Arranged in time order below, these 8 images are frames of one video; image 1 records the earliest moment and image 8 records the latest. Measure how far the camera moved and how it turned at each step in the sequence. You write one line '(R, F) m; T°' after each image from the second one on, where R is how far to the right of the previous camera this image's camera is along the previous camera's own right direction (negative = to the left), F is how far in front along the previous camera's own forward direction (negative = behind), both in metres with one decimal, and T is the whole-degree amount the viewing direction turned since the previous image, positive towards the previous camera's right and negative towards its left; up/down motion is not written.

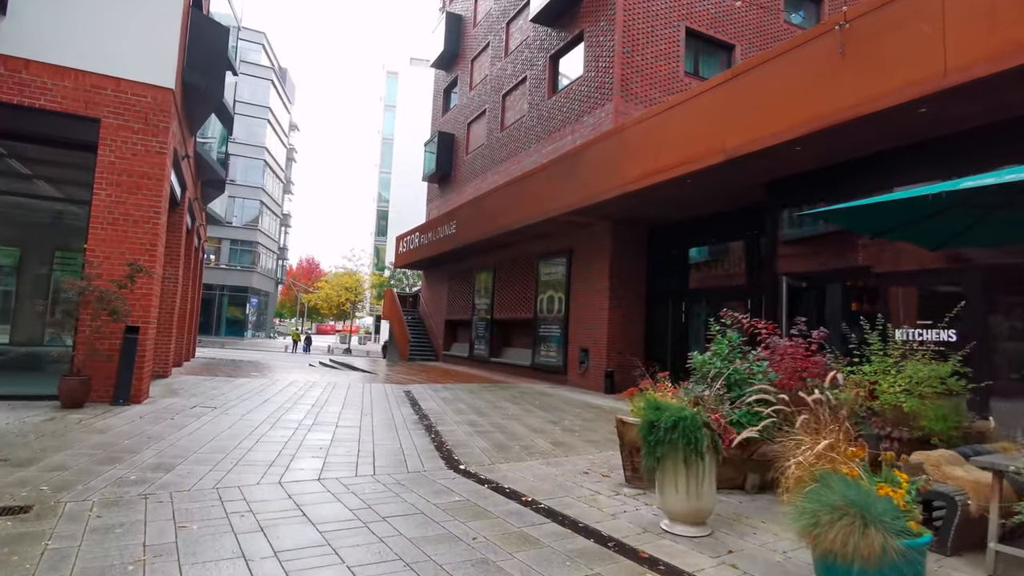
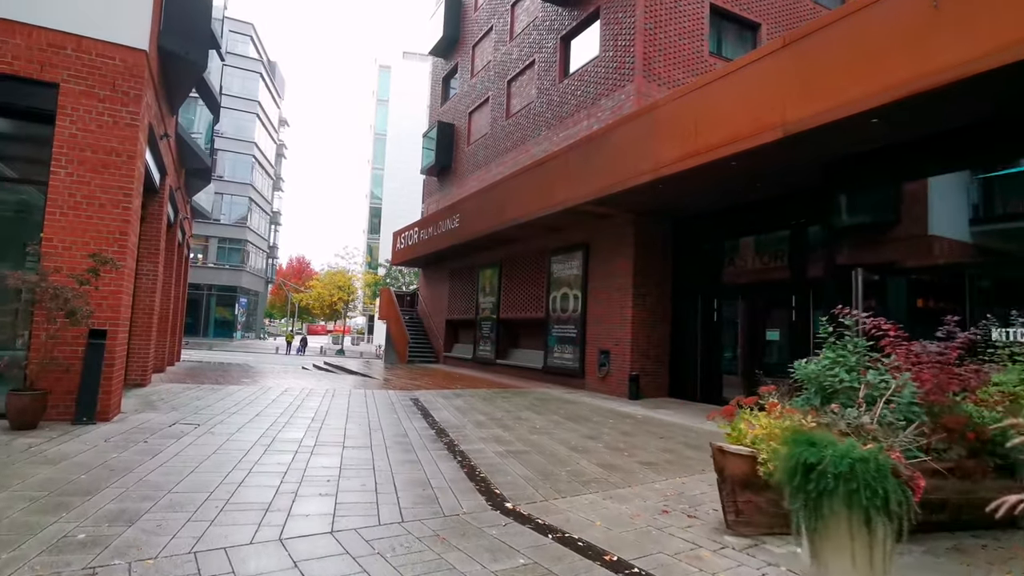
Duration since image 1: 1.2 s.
(-0.5, +1.1) m; +1°
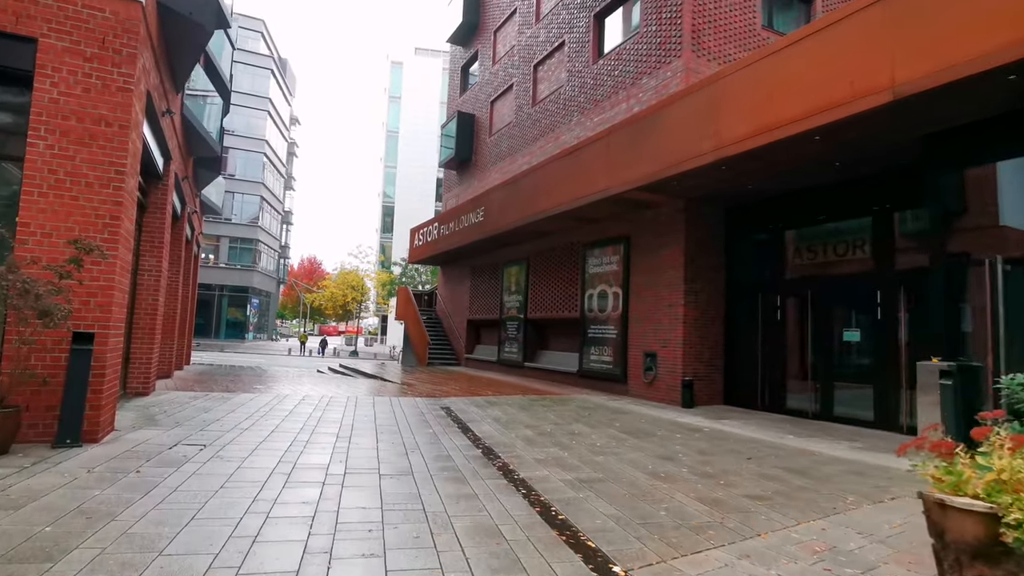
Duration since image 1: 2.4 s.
(-0.6, +1.2) m; -1°
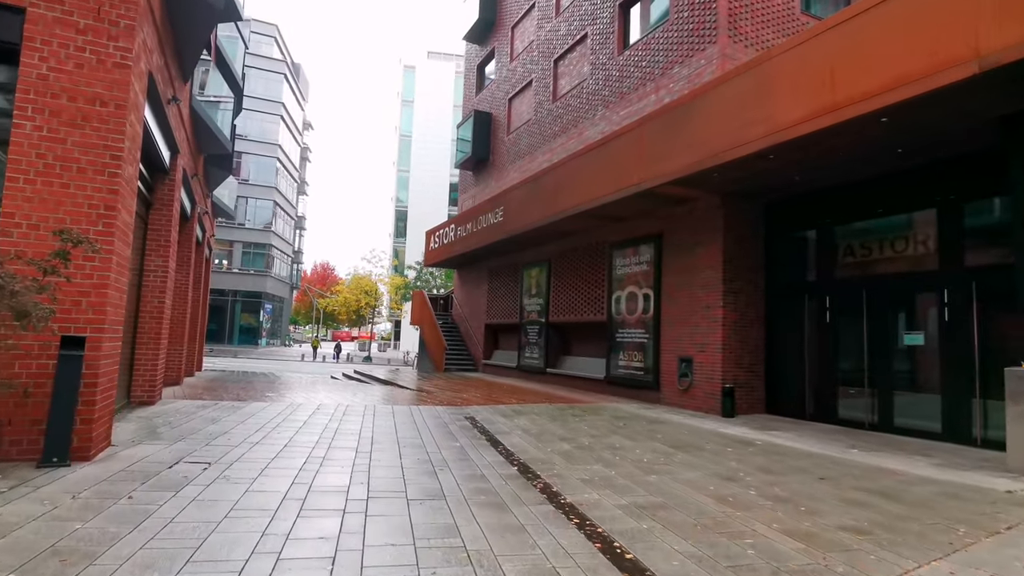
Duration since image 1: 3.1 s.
(-0.3, +0.7) m; -1°
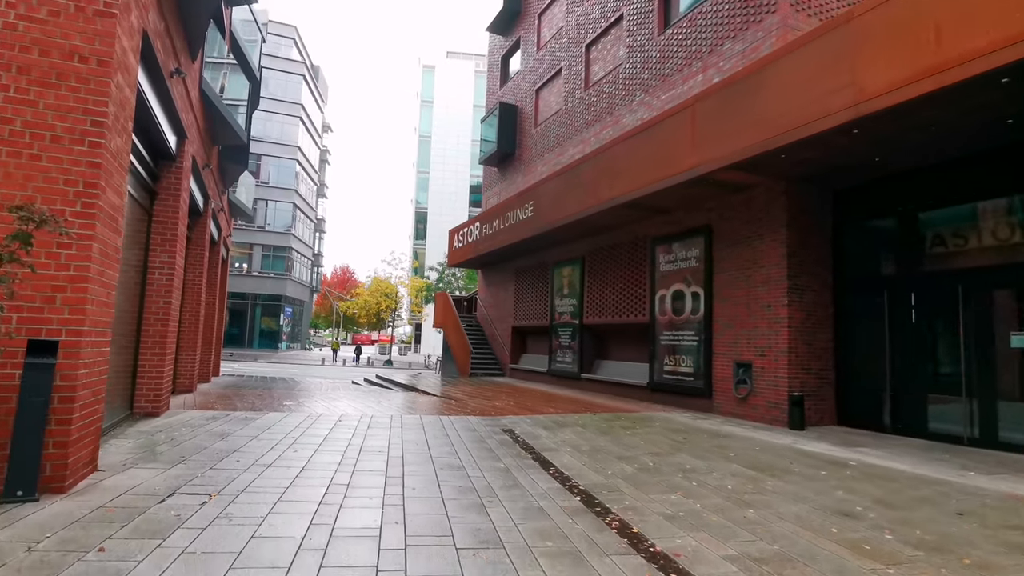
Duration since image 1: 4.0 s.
(-0.4, +1.0) m; -2°
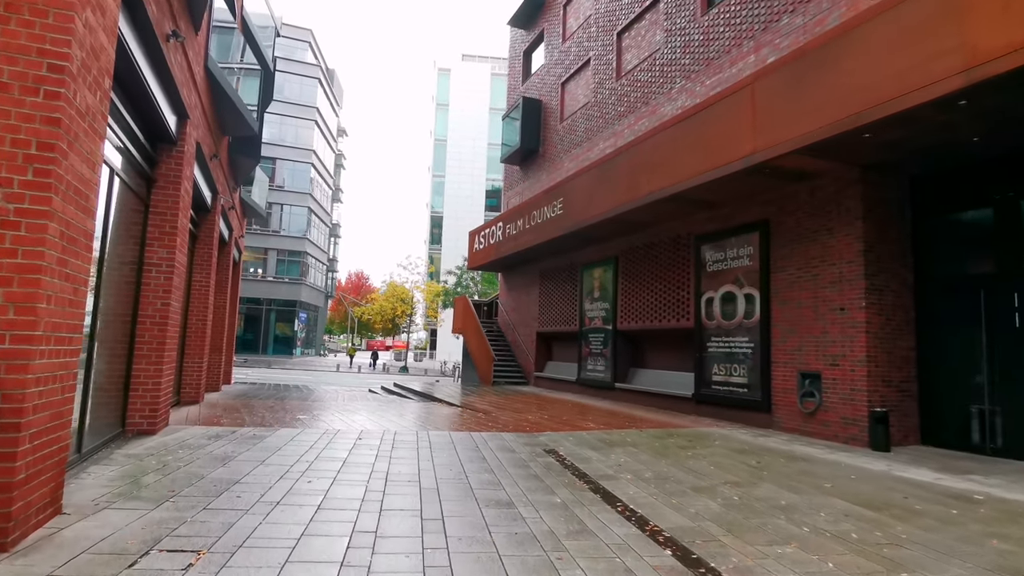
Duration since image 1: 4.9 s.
(-0.4, +1.0) m; -1°
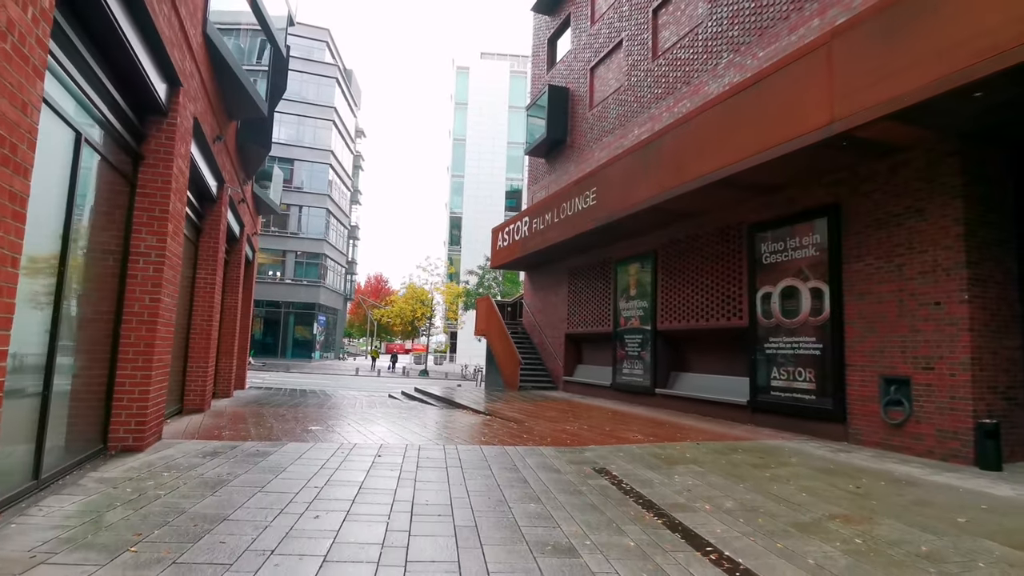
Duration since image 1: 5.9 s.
(-0.3, +1.0) m; -2°
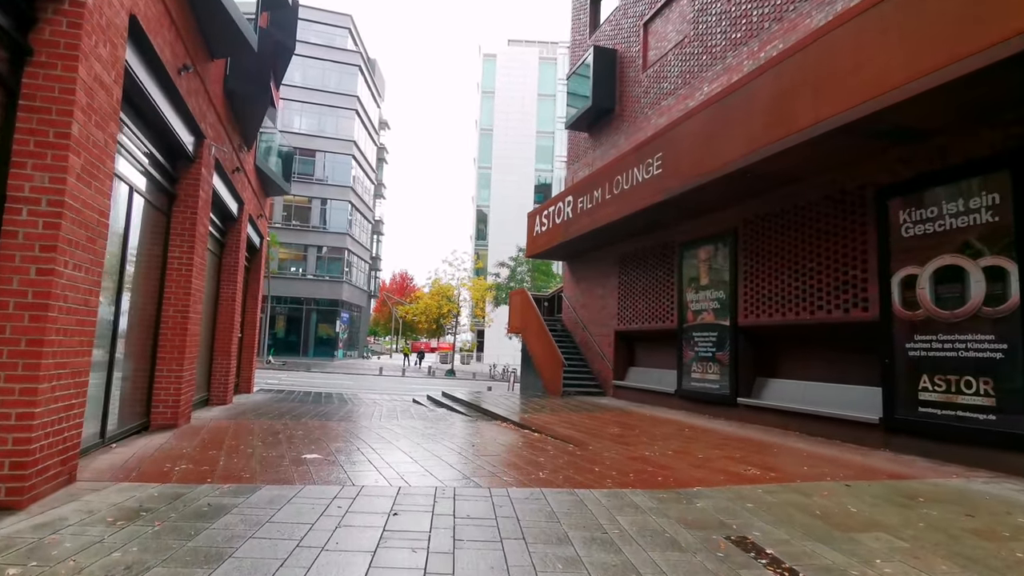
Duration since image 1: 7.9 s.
(-0.4, +2.2) m; -2°
